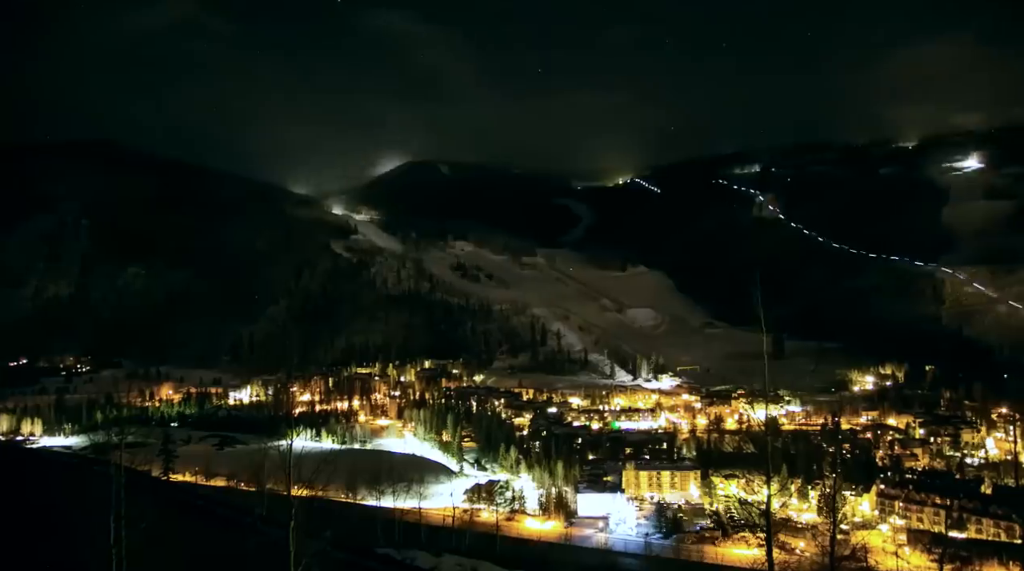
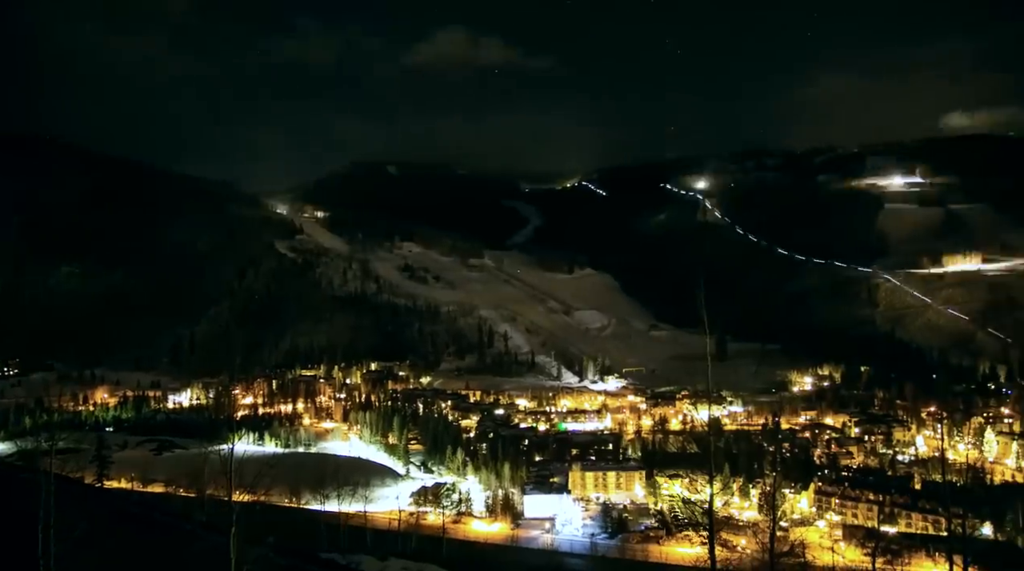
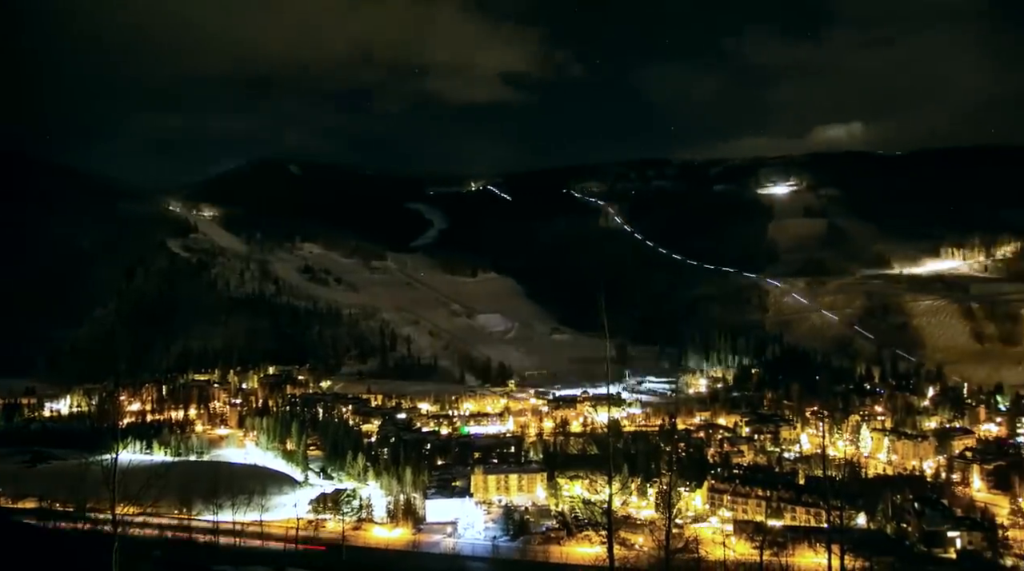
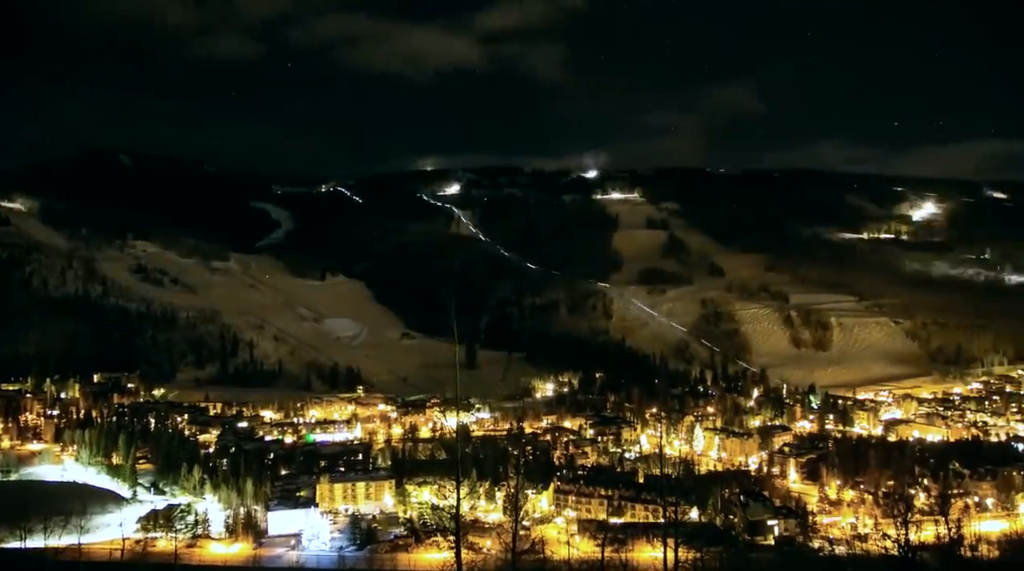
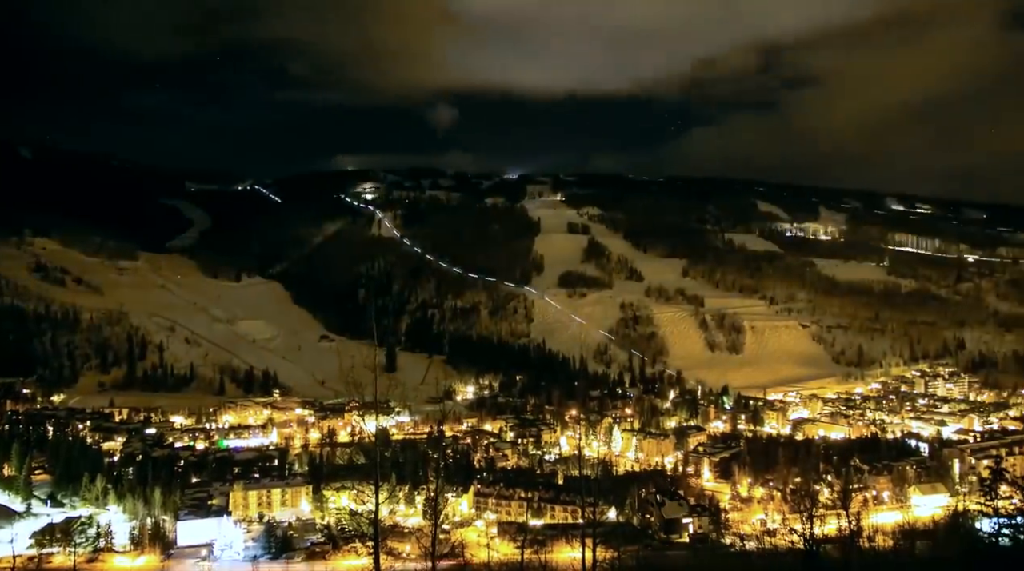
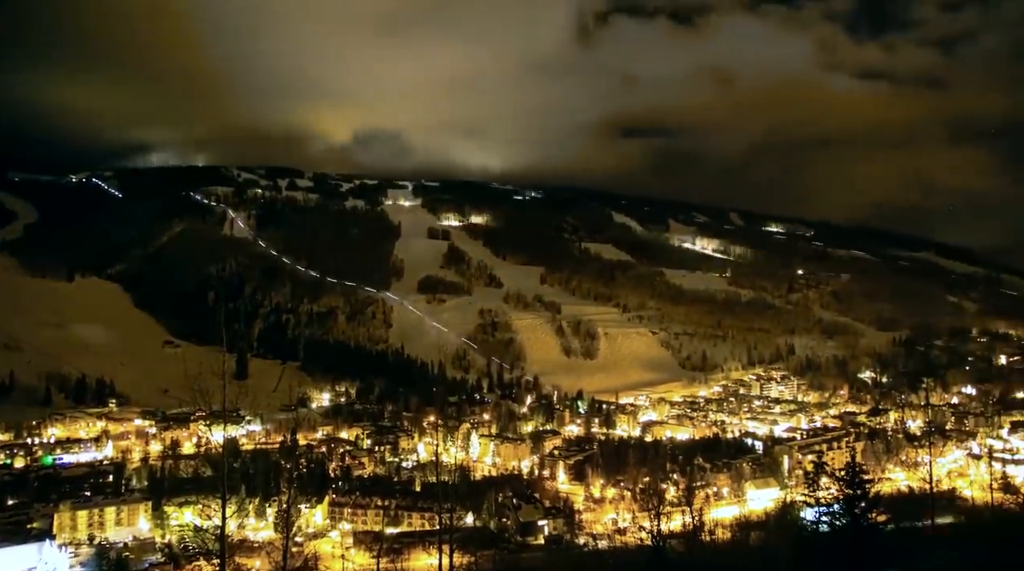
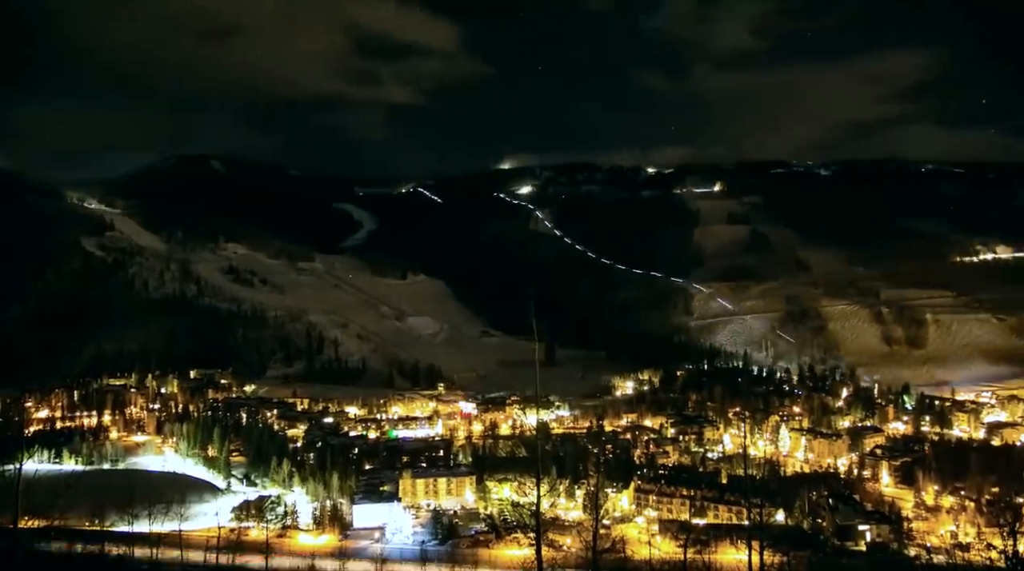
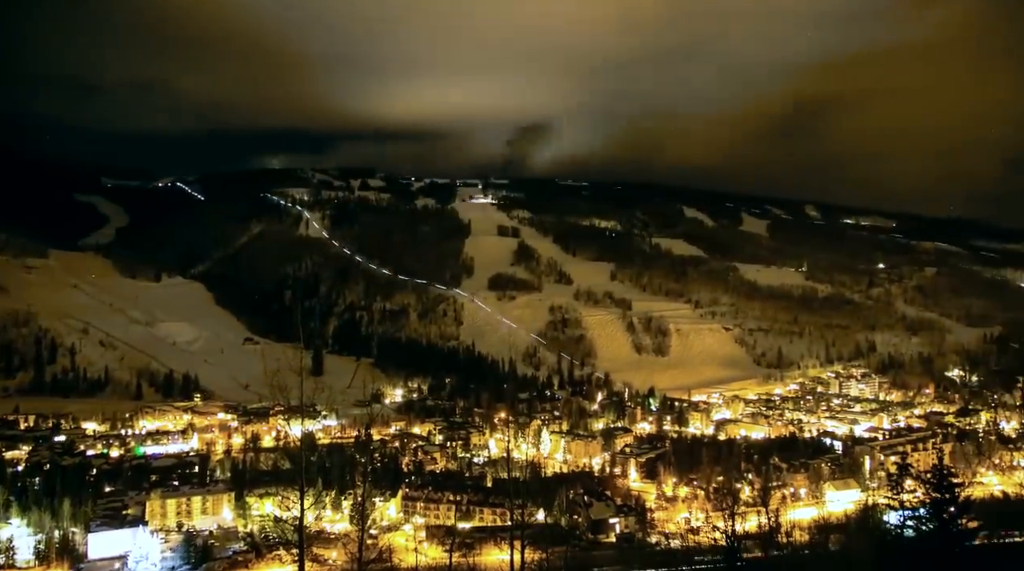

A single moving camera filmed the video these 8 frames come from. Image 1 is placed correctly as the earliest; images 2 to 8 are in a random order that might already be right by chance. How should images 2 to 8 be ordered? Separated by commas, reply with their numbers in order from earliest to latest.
2, 3, 7, 4, 5, 8, 6
